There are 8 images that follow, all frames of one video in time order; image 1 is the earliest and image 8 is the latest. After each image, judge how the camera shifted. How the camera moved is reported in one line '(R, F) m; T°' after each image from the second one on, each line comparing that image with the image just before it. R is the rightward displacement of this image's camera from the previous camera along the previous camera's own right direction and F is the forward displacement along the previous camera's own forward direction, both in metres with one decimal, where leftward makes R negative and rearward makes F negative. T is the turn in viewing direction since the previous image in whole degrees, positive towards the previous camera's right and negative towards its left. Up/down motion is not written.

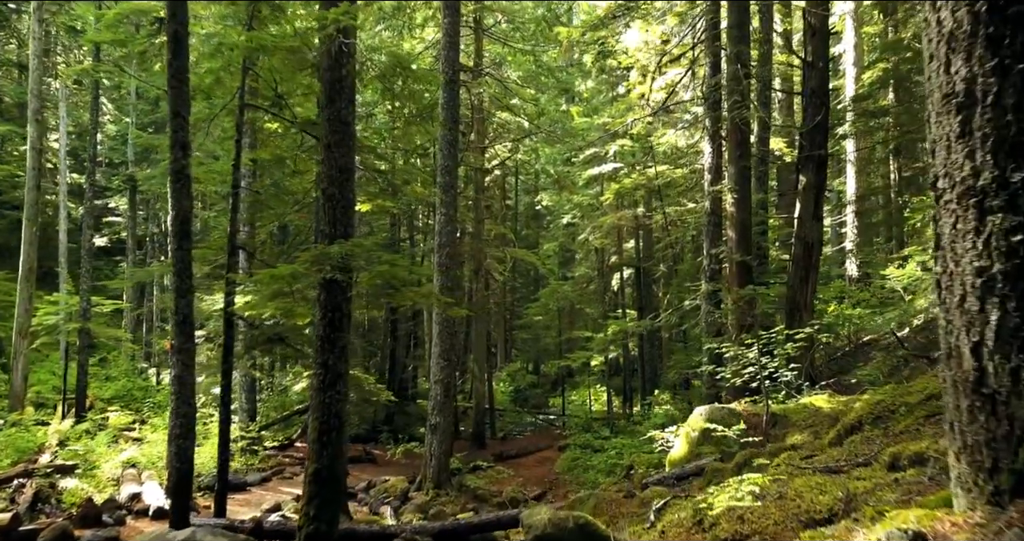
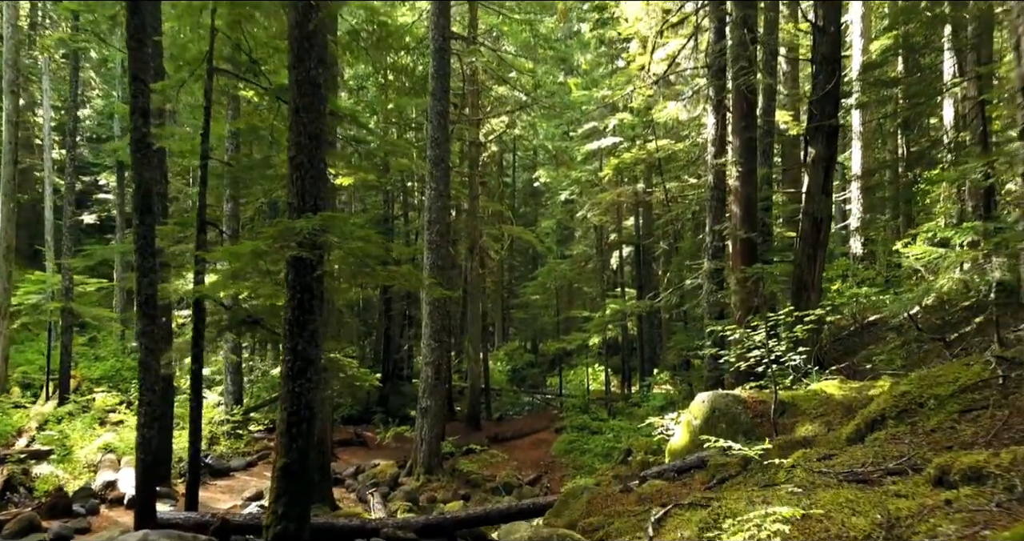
(+0.1, +0.5) m; 0°
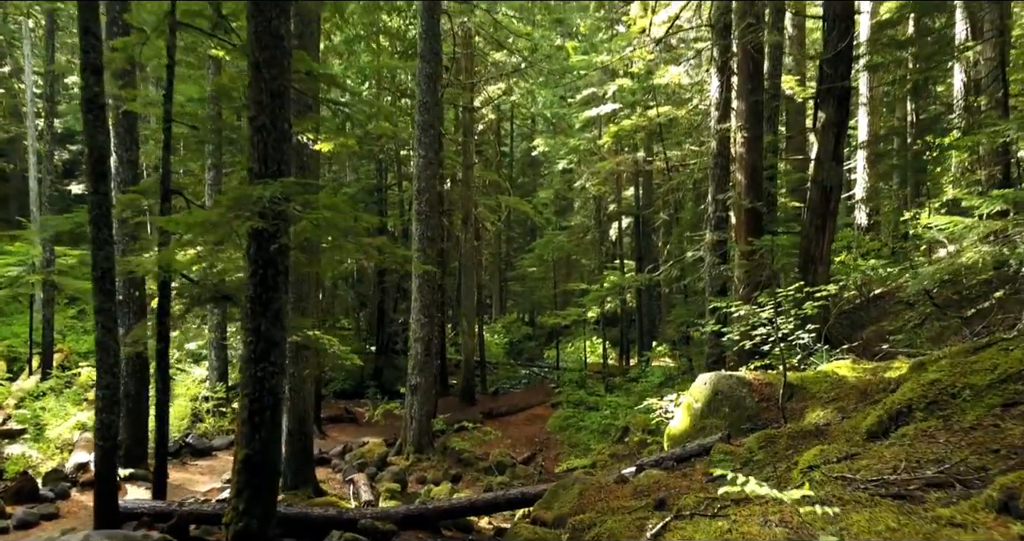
(+0.1, +0.6) m; 0°
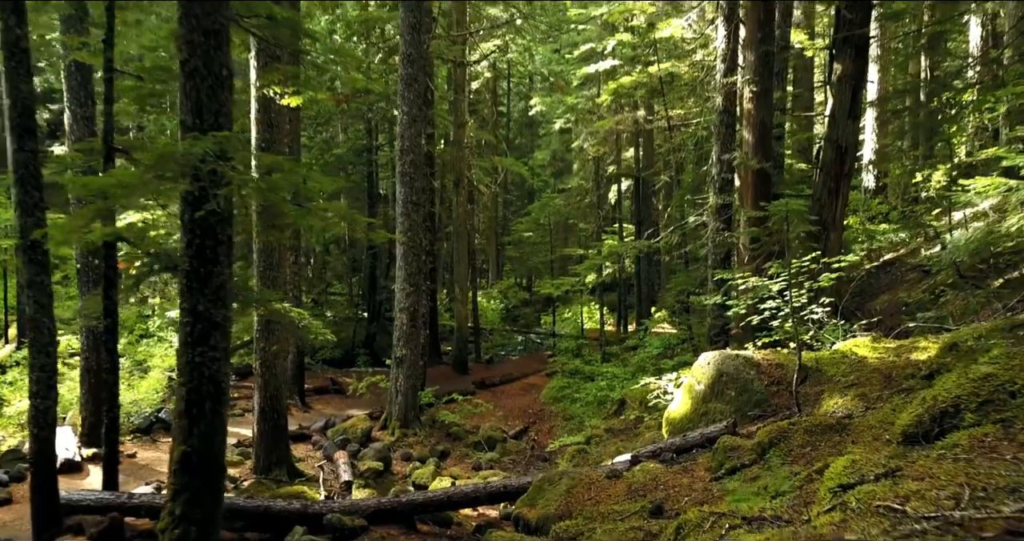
(+0.1, +0.7) m; 0°
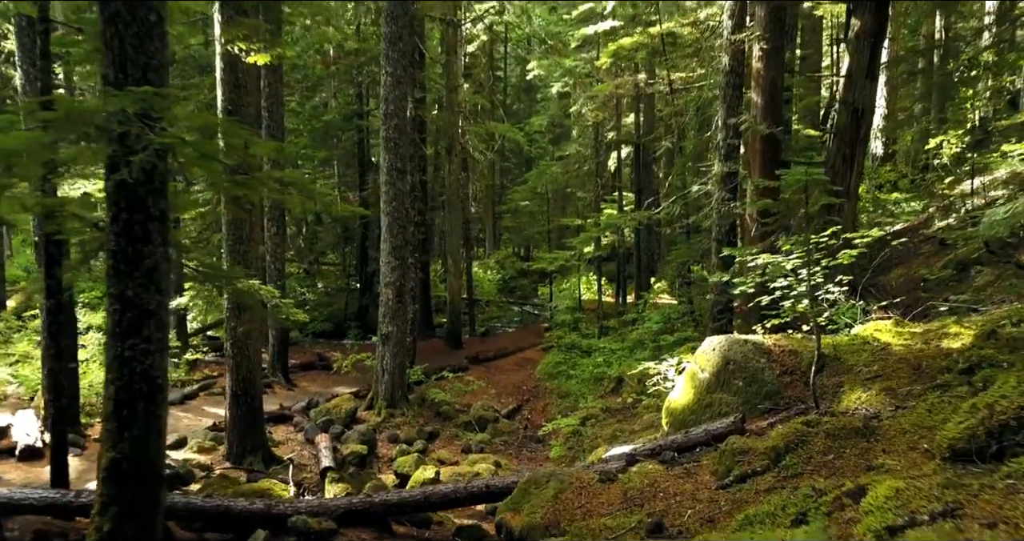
(+0.1, +0.6) m; 0°
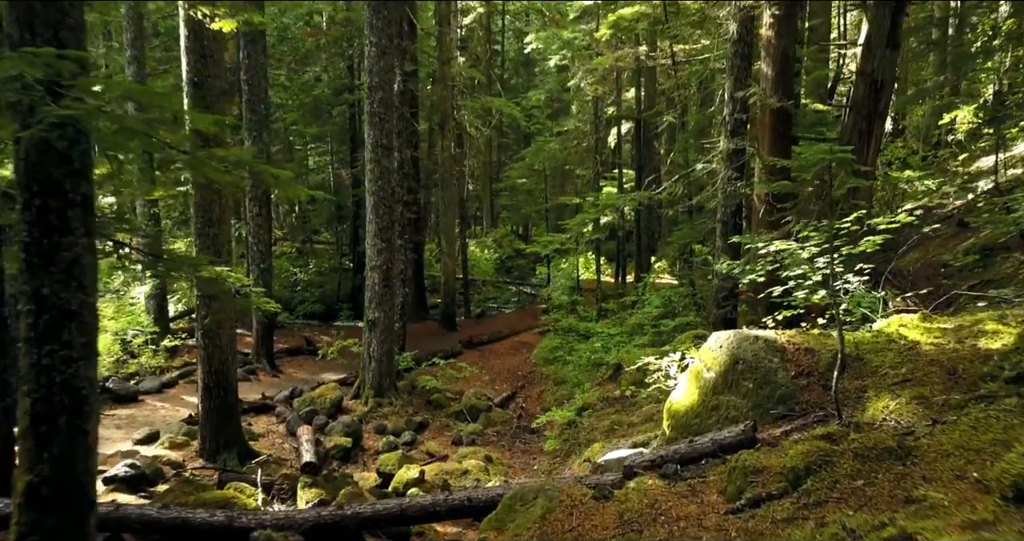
(+0.1, +0.6) m; 0°
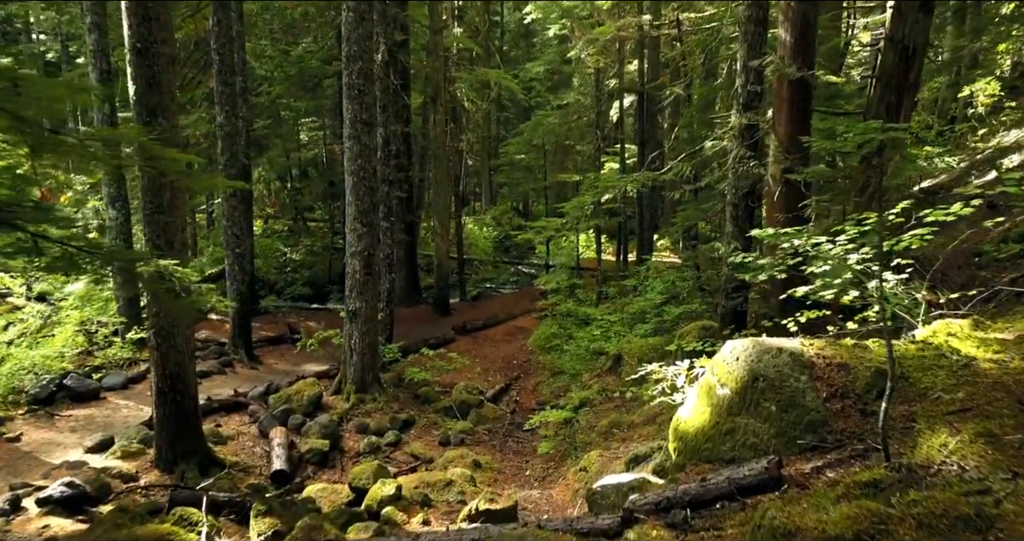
(+0.1, +0.8) m; 0°
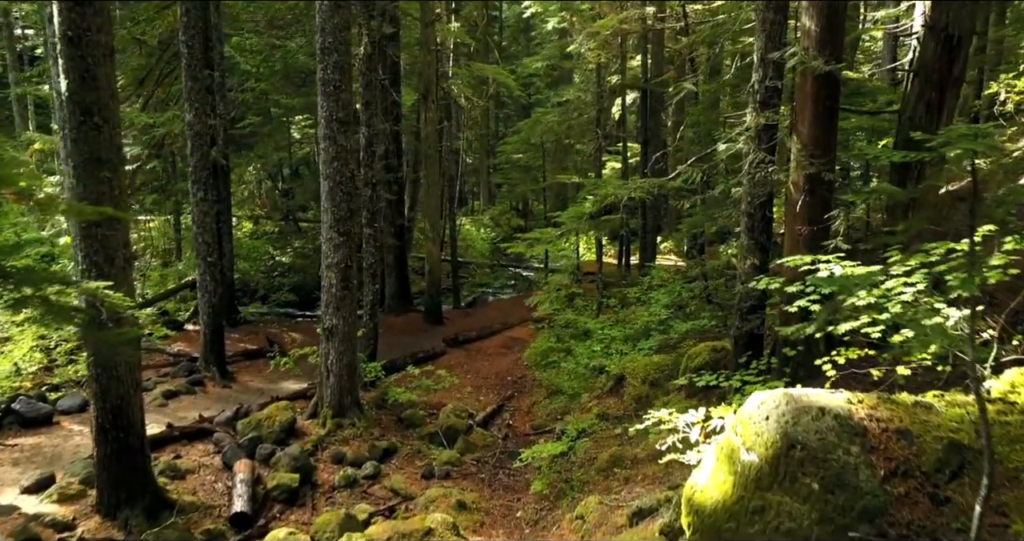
(+0.1, +0.8) m; 0°
